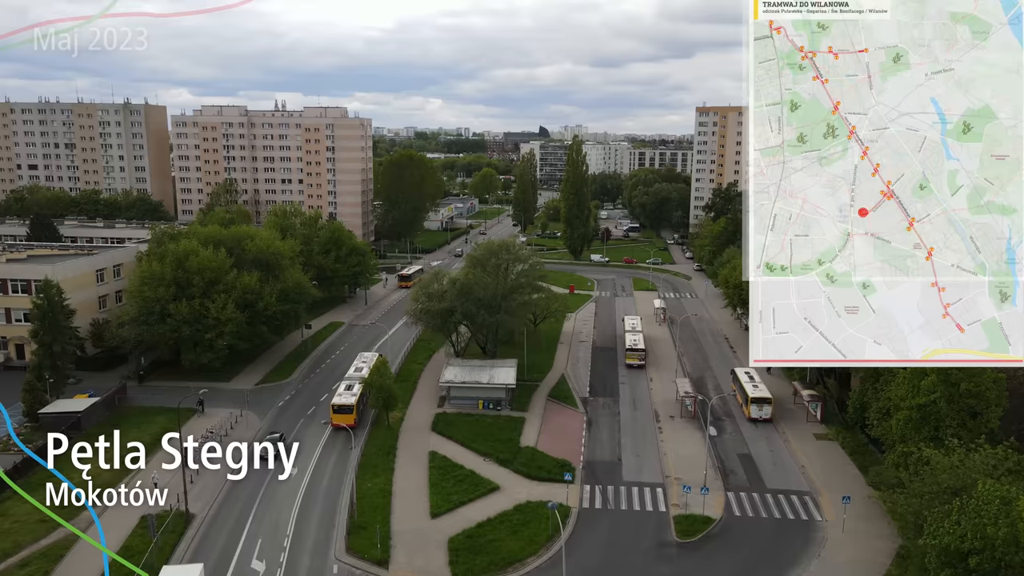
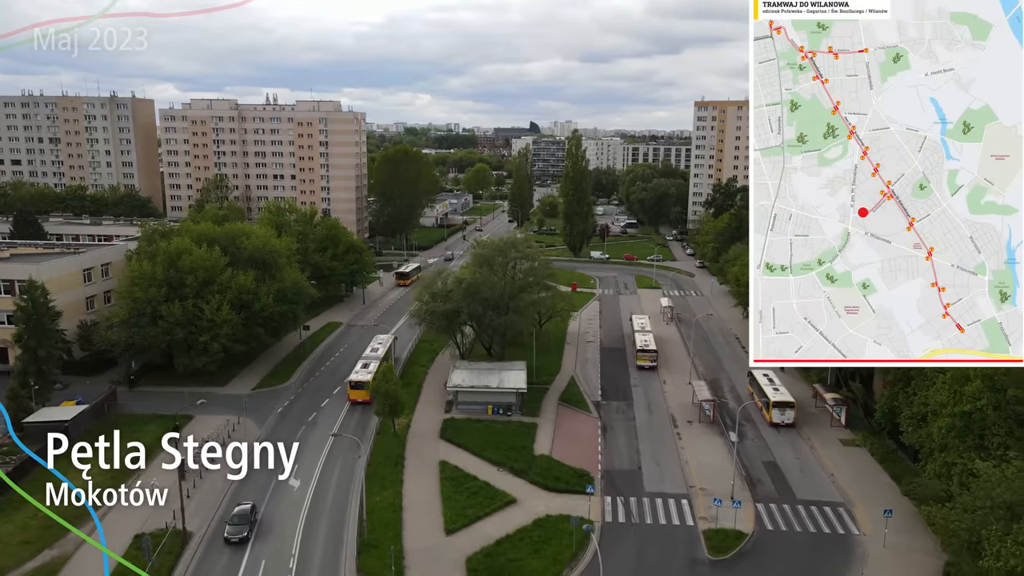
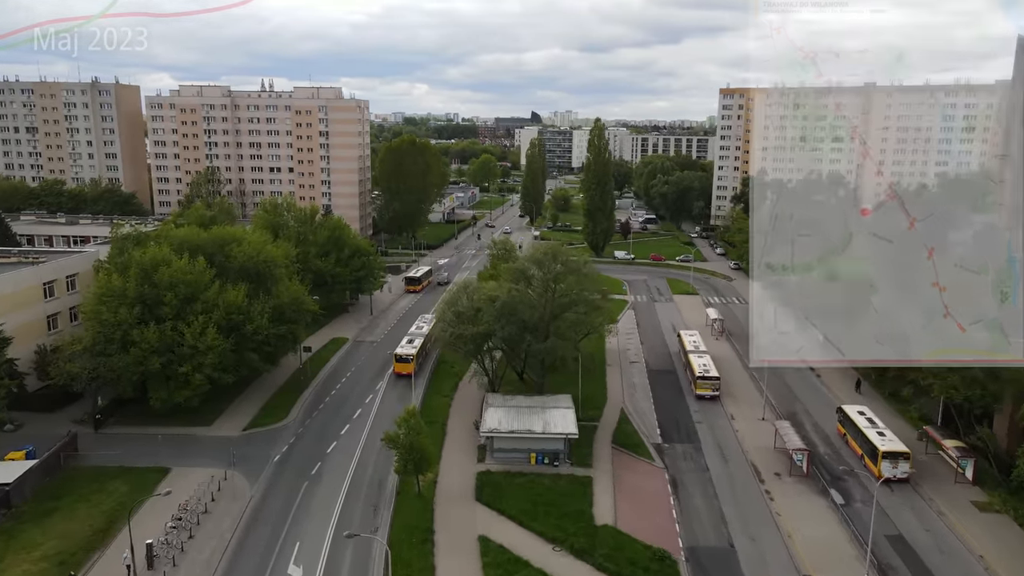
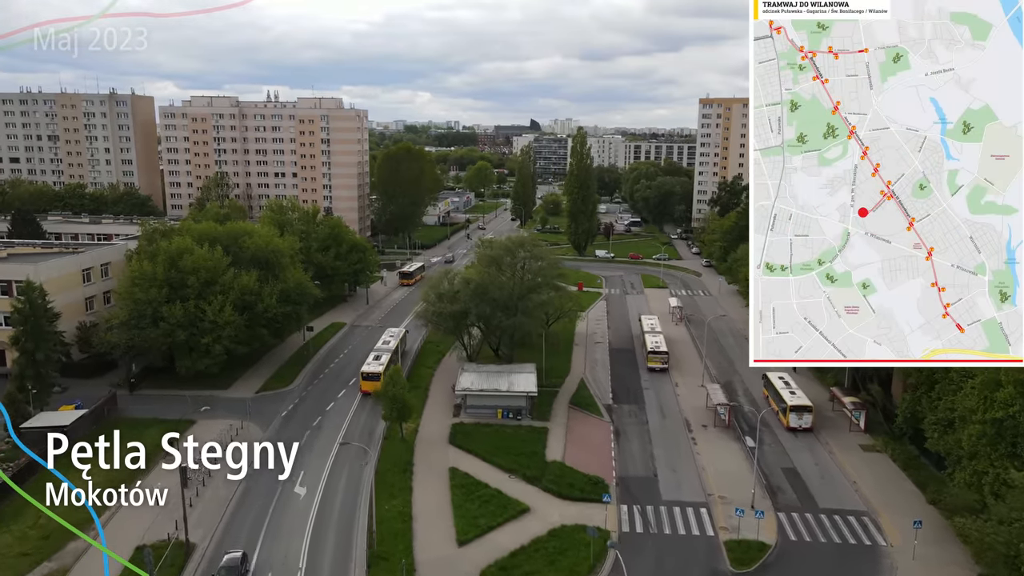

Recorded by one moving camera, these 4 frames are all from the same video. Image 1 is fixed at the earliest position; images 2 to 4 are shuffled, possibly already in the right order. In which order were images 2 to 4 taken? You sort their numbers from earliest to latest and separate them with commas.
2, 4, 3
